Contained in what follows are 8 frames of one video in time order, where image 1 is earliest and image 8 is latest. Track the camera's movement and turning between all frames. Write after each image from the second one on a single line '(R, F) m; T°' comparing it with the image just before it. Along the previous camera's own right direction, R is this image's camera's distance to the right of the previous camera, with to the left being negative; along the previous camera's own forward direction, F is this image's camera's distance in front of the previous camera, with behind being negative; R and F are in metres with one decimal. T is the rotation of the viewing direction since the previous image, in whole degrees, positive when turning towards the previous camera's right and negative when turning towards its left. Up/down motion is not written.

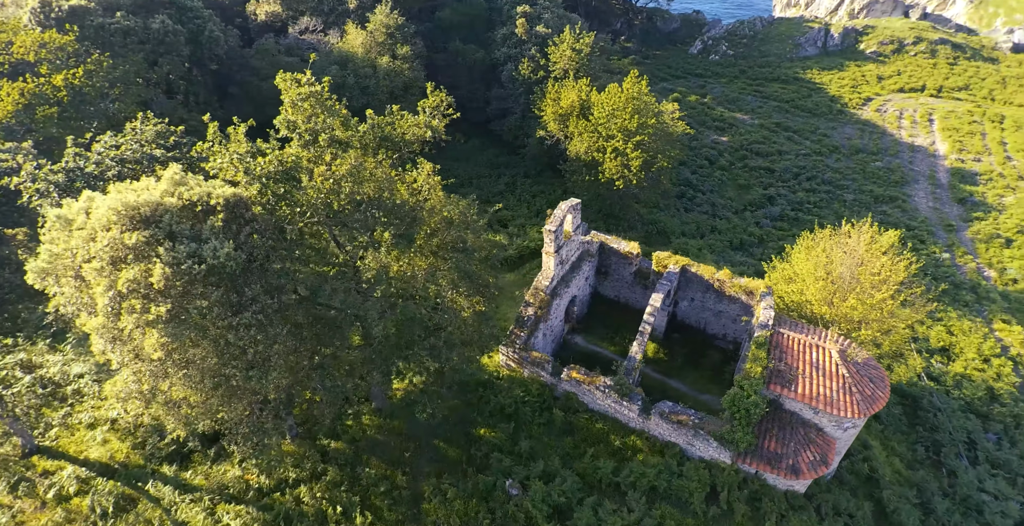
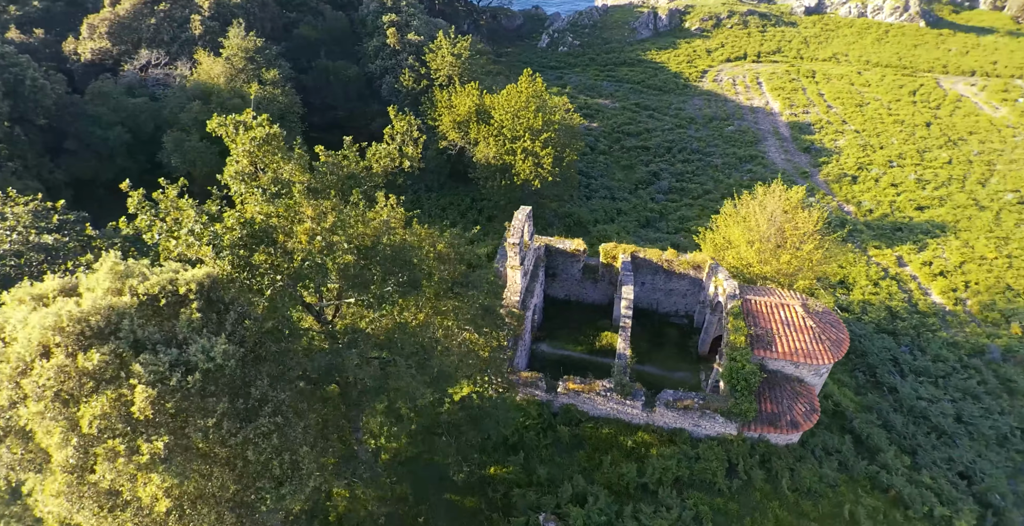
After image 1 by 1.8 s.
(-3.5, +1.7) m; +14°
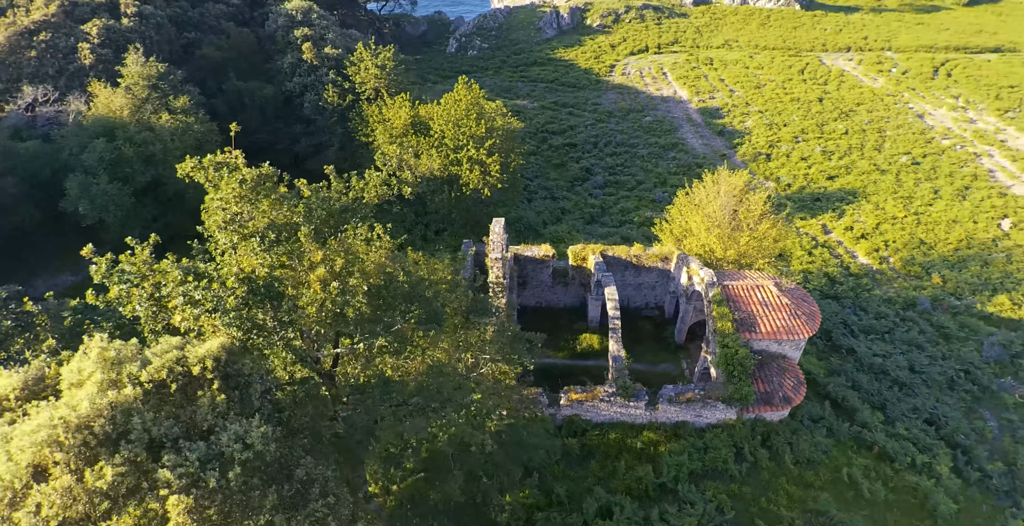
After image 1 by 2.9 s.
(-2.3, +0.9) m; +9°
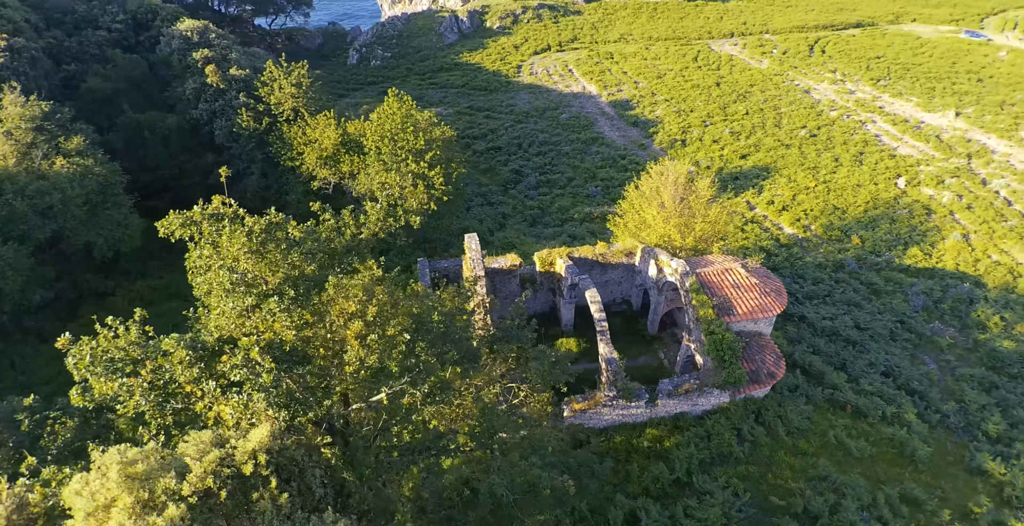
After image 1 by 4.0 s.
(-2.3, +0.9) m; +9°
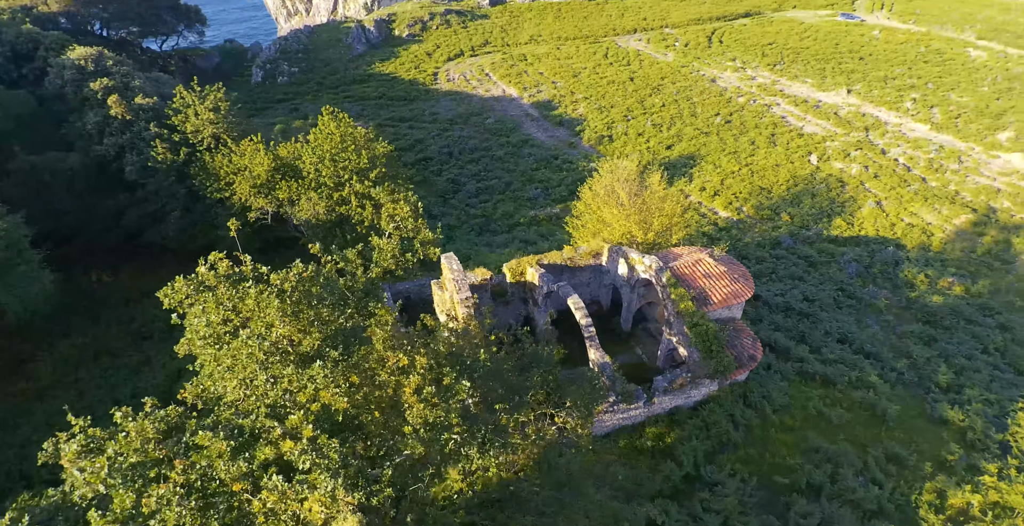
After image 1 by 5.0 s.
(-2.0, +0.8) m; +8°
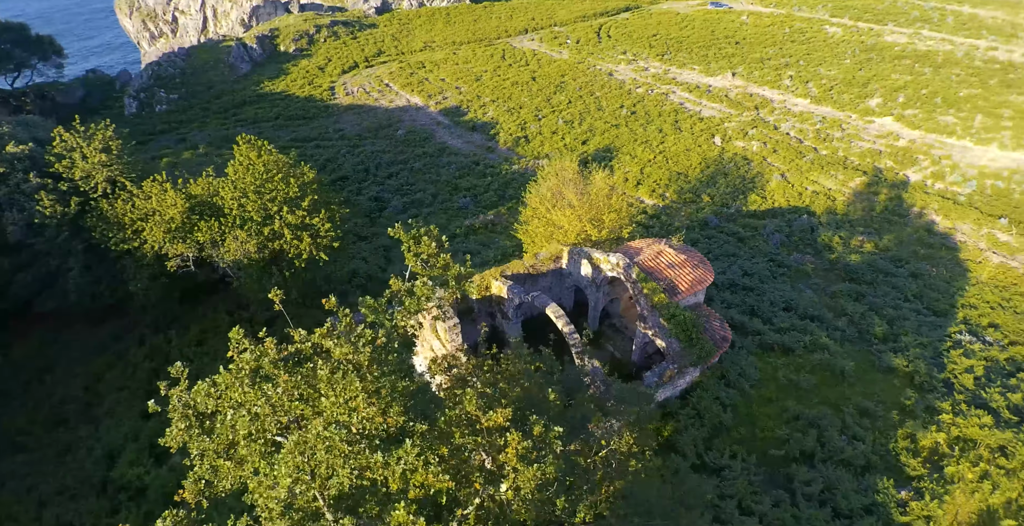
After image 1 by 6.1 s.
(-2.3, +0.9) m; +10°
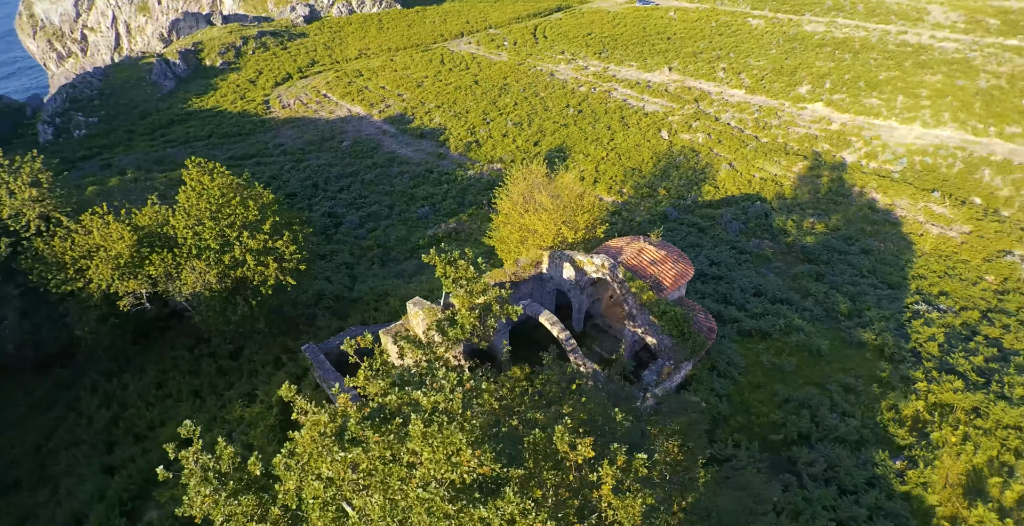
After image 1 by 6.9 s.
(-1.6, +0.5) m; +6°
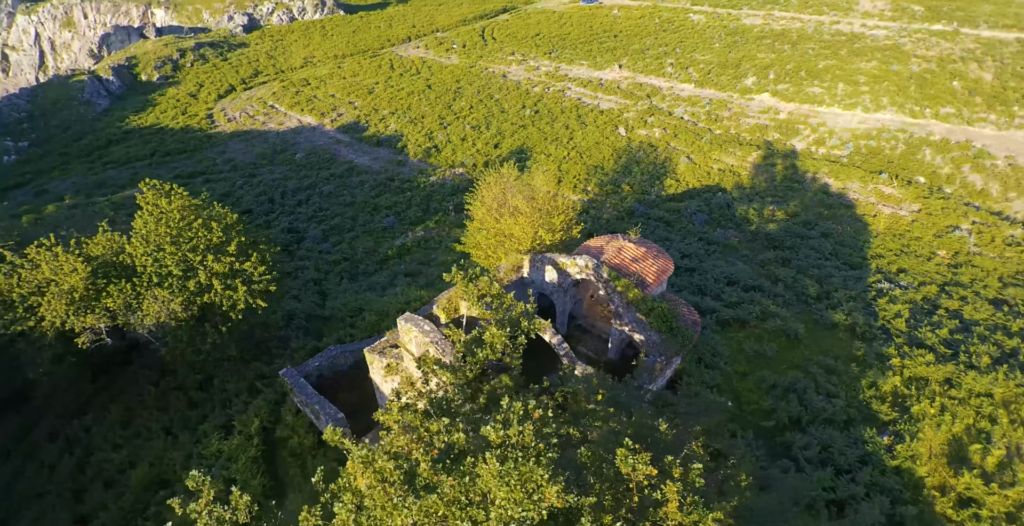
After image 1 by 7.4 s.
(-1.1, +0.3) m; +5°
